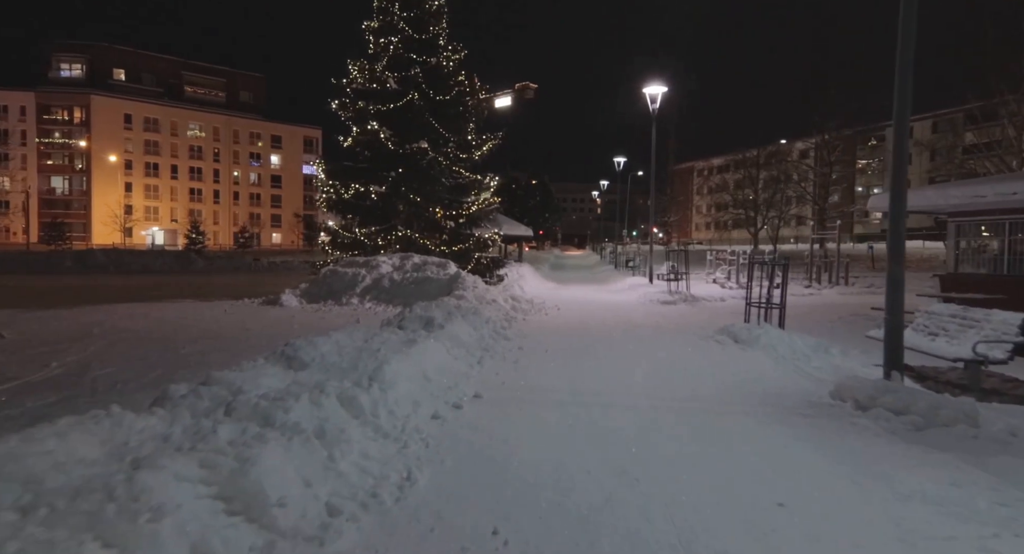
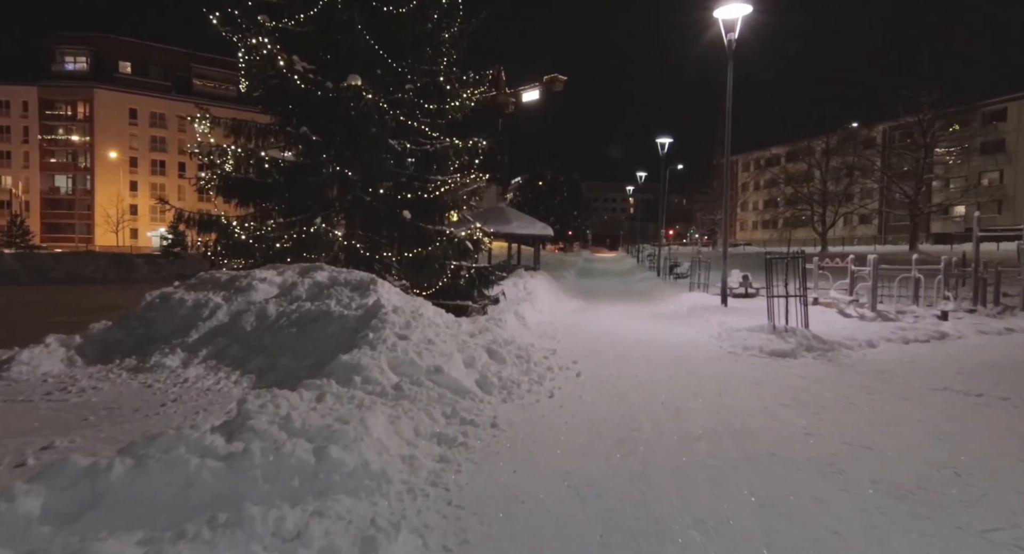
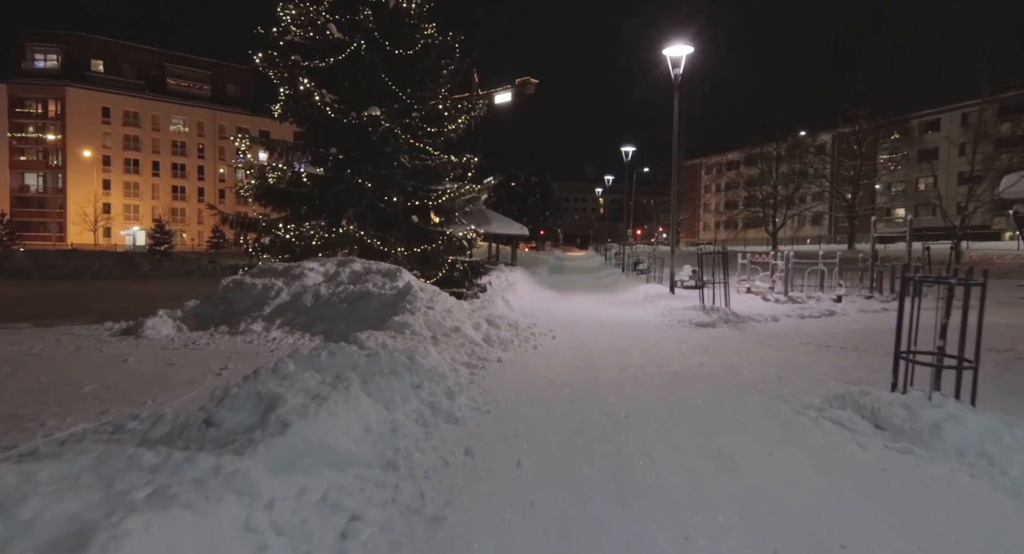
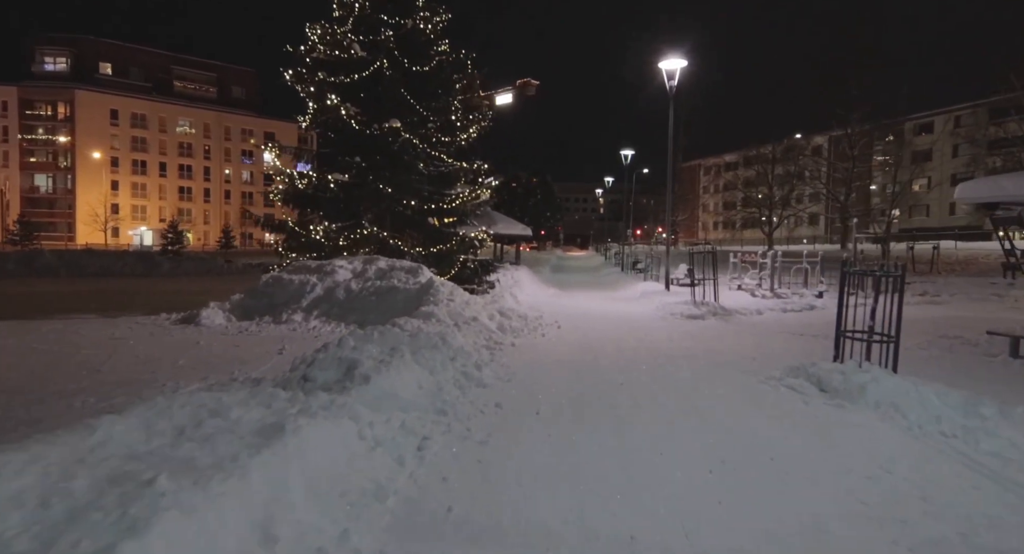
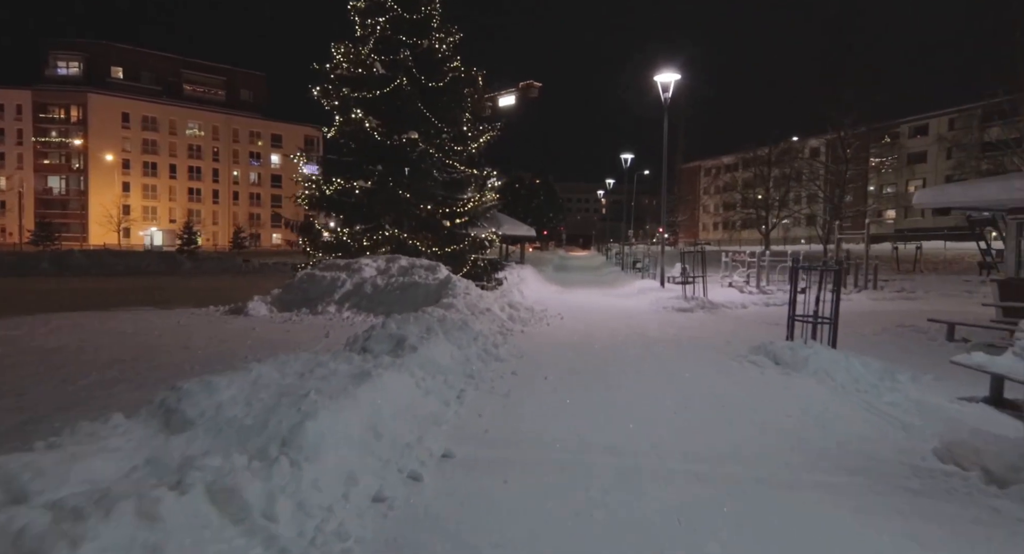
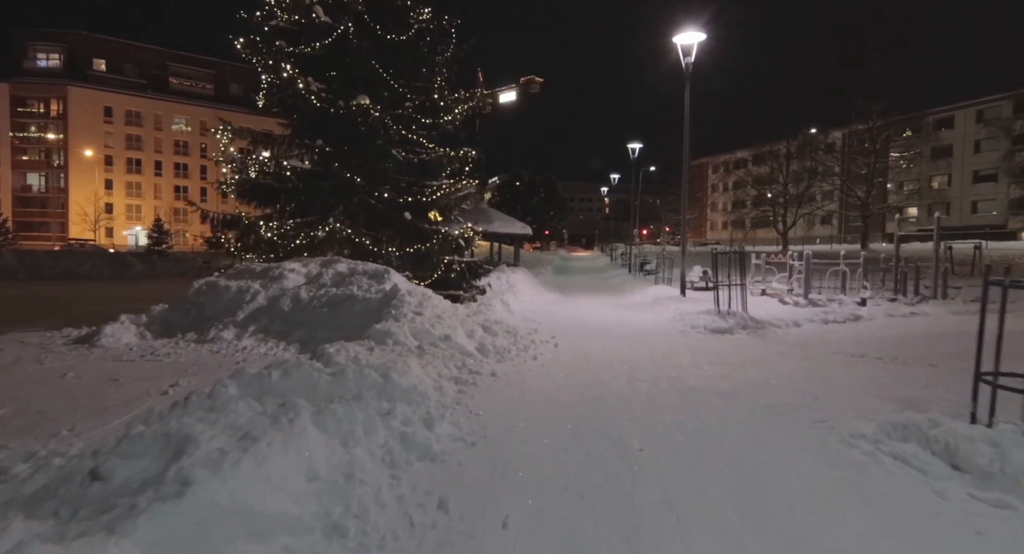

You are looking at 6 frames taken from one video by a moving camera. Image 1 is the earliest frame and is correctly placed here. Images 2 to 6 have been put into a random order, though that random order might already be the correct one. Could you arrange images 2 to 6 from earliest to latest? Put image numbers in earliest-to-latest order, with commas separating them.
5, 4, 3, 6, 2
